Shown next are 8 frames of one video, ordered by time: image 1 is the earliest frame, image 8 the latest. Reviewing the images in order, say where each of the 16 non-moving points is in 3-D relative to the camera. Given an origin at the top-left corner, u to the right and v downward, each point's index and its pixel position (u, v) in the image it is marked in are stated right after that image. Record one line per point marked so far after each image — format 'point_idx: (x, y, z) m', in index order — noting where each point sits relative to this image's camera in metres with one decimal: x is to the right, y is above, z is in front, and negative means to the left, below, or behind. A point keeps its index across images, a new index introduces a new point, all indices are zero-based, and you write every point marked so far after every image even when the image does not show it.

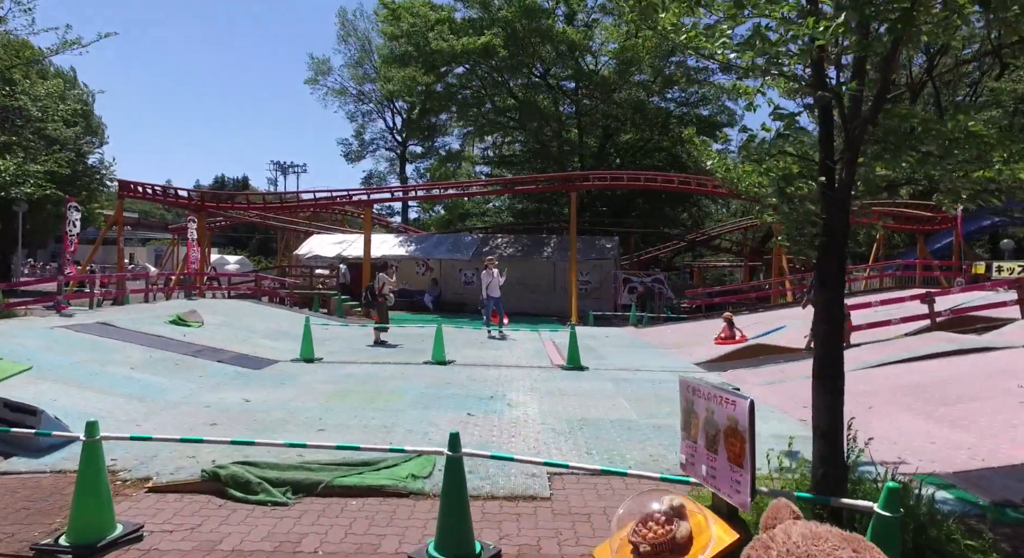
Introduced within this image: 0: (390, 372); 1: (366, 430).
0: (-1.9, -1.5, +9.4) m
1: (-1.5, -1.5, +6.1) m
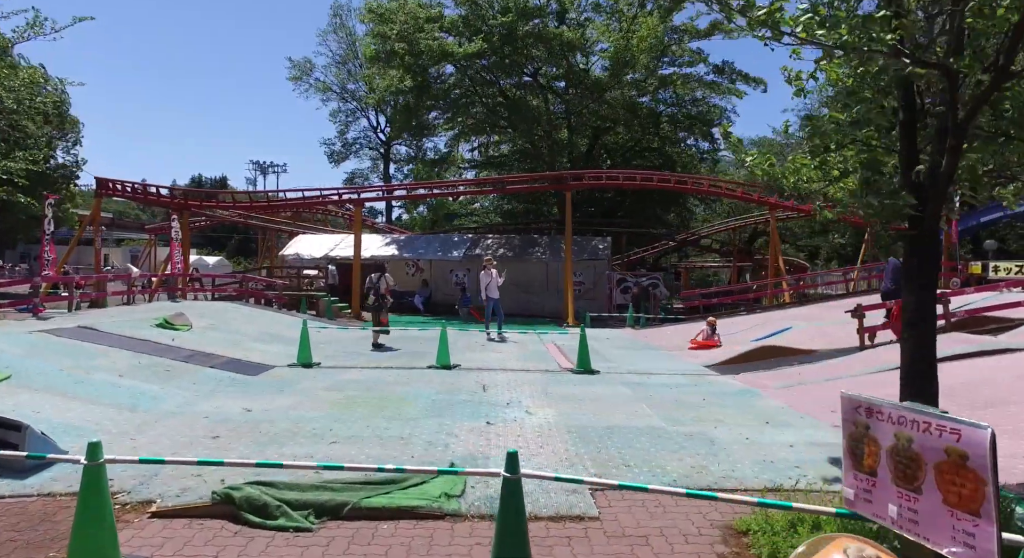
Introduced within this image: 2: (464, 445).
0: (-1.7, -1.5, +8.9) m
1: (-1.2, -1.6, +5.7) m
2: (-0.4, -1.6, +5.7) m
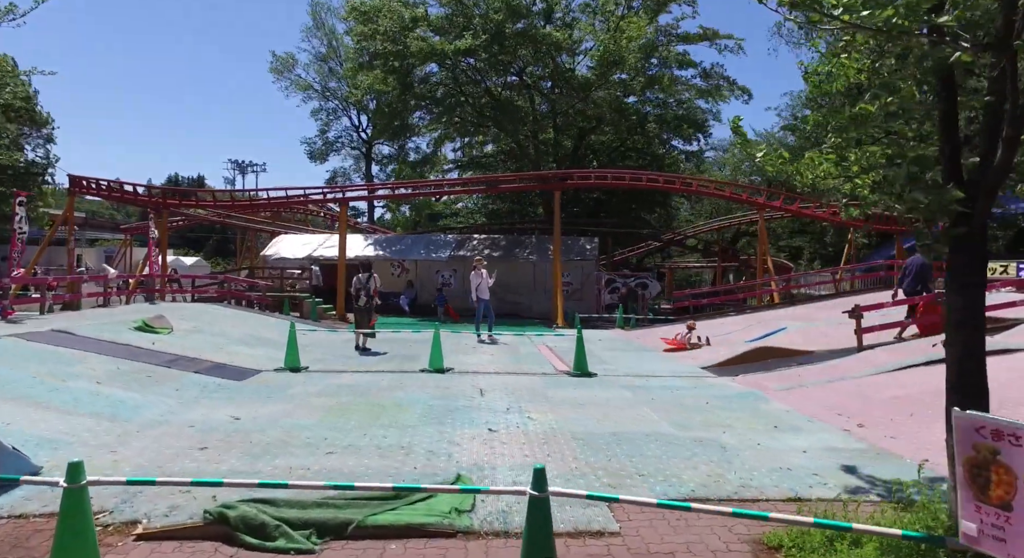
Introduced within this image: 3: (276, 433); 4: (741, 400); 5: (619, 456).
0: (-1.8, -1.5, +8.6) m
1: (-1.2, -1.6, +5.4) m
2: (-0.4, -1.6, +5.4) m
3: (-2.3, -1.5, +6.0) m
4: (+3.0, -1.6, +8.0) m
5: (+1.0, -1.6, +5.4) m
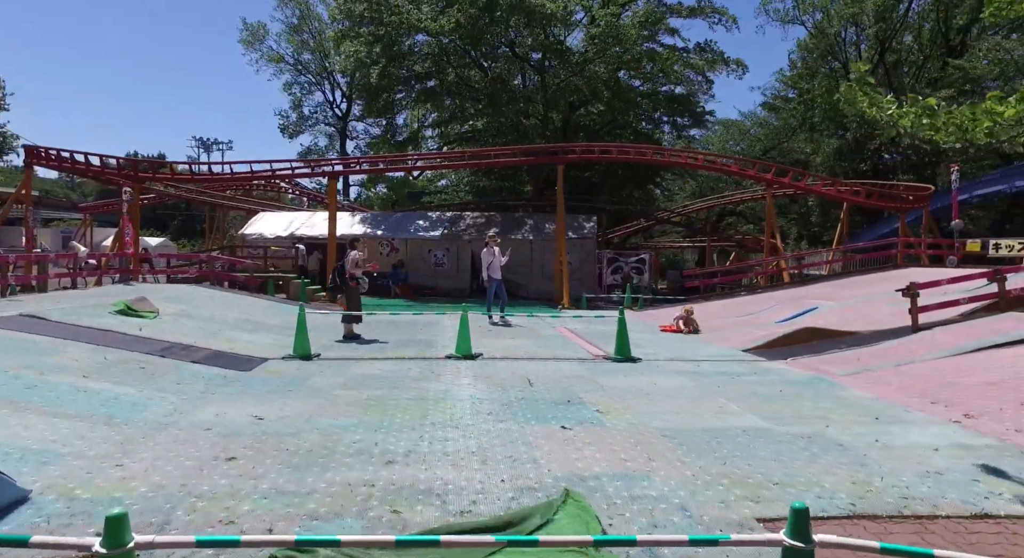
0: (-1.2, -1.2, +7.7) m
1: (-0.5, -1.4, +4.5) m
2: (+0.3, -1.4, +4.5) m
3: (-1.6, -1.3, +5.0) m
4: (+3.6, -1.3, +7.3) m
5: (+1.7, -1.4, +4.6) m
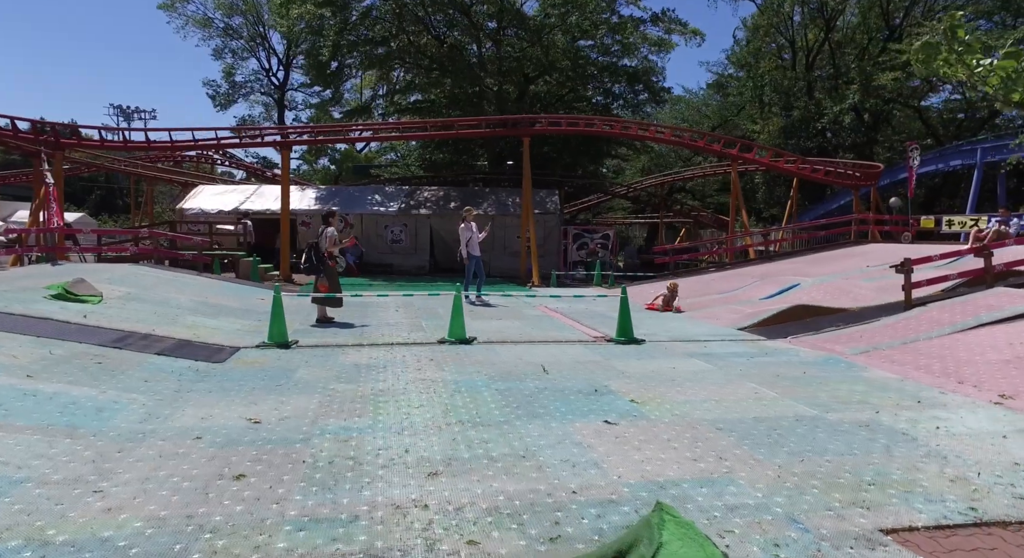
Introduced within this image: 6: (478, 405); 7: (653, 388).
0: (-1.1, -0.9, +7.0) m
1: (-0.1, -1.2, +3.9) m
2: (+0.7, -1.2, +4.0) m
3: (-1.3, -1.2, +4.3) m
4: (+3.7, -1.0, +7.1) m
5: (+2.1, -1.2, +4.2) m
6: (-0.3, -1.1, +5.3) m
7: (+1.4, -1.1, +6.0) m
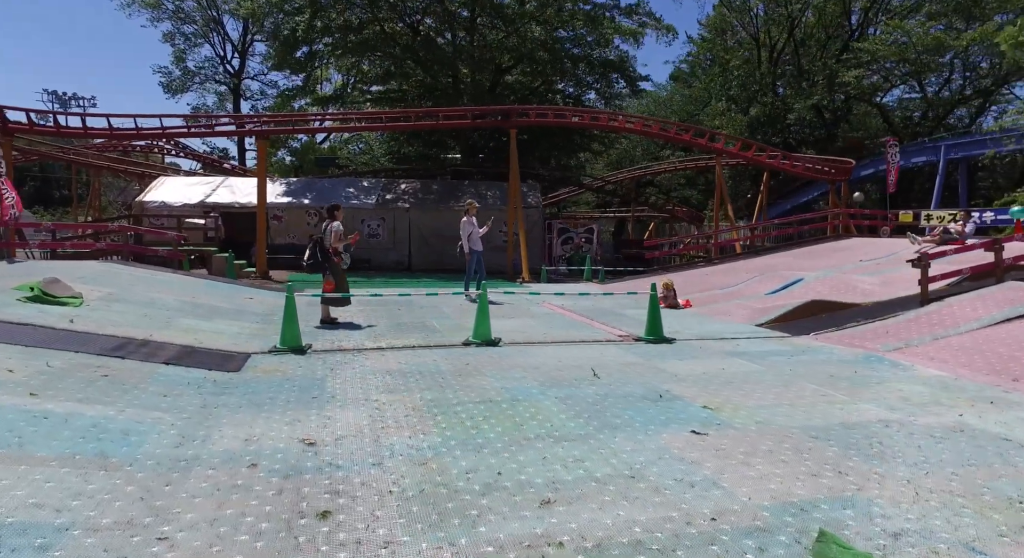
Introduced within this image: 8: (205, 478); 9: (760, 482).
0: (-0.7, -0.9, +6.5) m
1: (+0.6, -1.2, +3.5) m
2: (+1.4, -1.2, +3.6) m
3: (-0.6, -1.2, +3.8) m
4: (+4.2, -1.0, +6.9) m
5: (+2.7, -1.2, +4.0) m
6: (+0.3, -1.1, +4.8) m
7: (+1.9, -1.1, +5.7) m
8: (-1.8, -1.2, +3.6) m
9: (+1.5, -1.2, +3.6) m
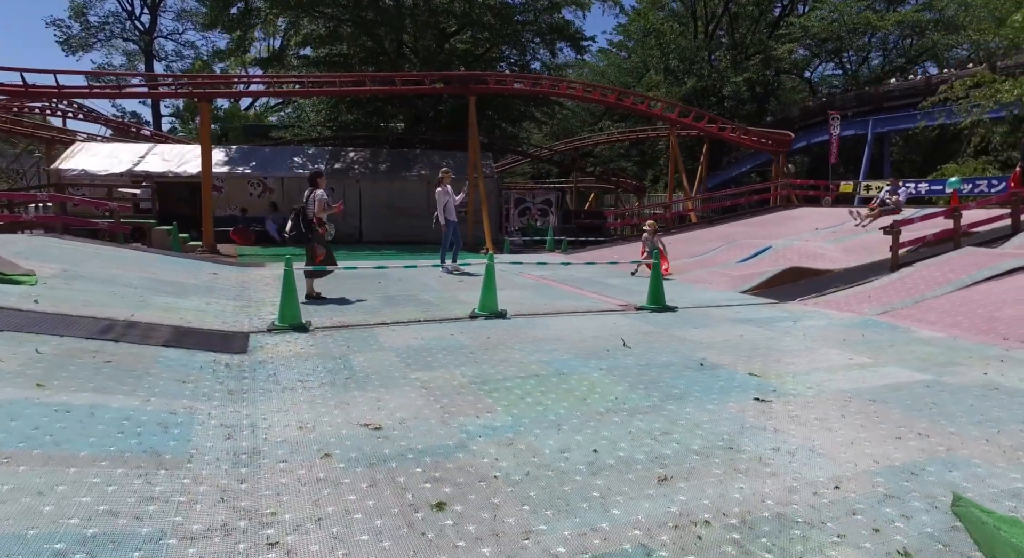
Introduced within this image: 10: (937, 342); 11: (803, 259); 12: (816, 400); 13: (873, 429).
0: (-0.4, -0.6, +6.2) m
1: (+1.2, -1.0, +3.4) m
2: (+1.9, -1.0, +3.6) m
3: (-0.1, -1.0, +3.5) m
4: (+4.3, -0.6, +7.2) m
5: (+3.2, -1.0, +4.1) m
6: (+0.7, -0.8, +4.7) m
7: (+2.2, -0.7, +5.7) m
8: (-1.3, -1.0, +3.2) m
9: (+2.1, -1.0, +3.6) m
10: (+4.6, -0.7, +6.5) m
11: (+5.7, +0.4, +11.7) m
12: (+2.3, -0.9, +4.5) m
13: (+2.3, -1.0, +3.9) m
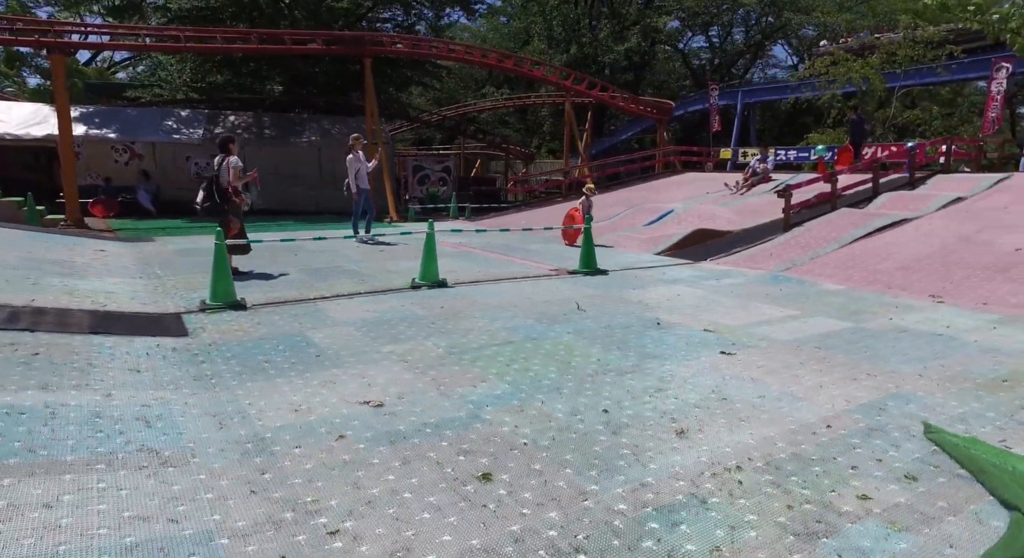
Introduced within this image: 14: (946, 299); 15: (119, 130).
0: (-0.9, -0.3, +6.1) m
1: (+1.3, -0.8, +3.6) m
2: (+2.0, -0.8, +4.0) m
3: (0.0, -0.8, +3.5) m
4: (+3.6, -0.1, +7.9) m
5: (+3.1, -0.6, +4.7) m
6: (+0.5, -0.6, +4.8) m
7: (+1.9, -0.4, +6.1) m
8: (-1.1, -0.9, +3.0) m
9: (+2.1, -0.7, +4.0) m
10: (+4.0, -0.2, +7.3) m
11: (+4.0, +1.2, +12.6) m
12: (+2.1, -0.6, +4.9) m
13: (+2.3, -0.7, +4.4) m
14: (+5.0, -0.2, +6.9) m
15: (-11.8, +4.5, +18.1) m
